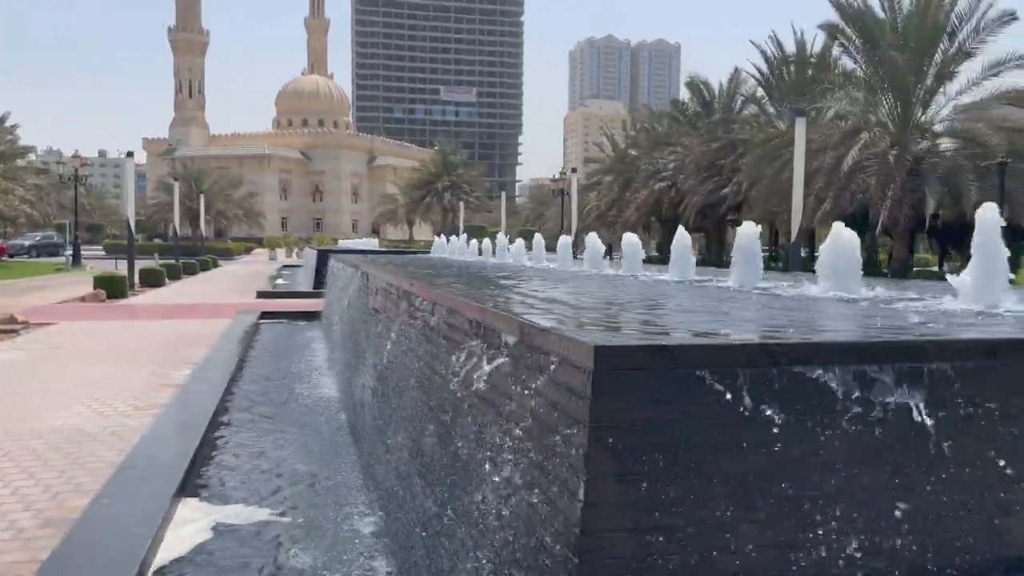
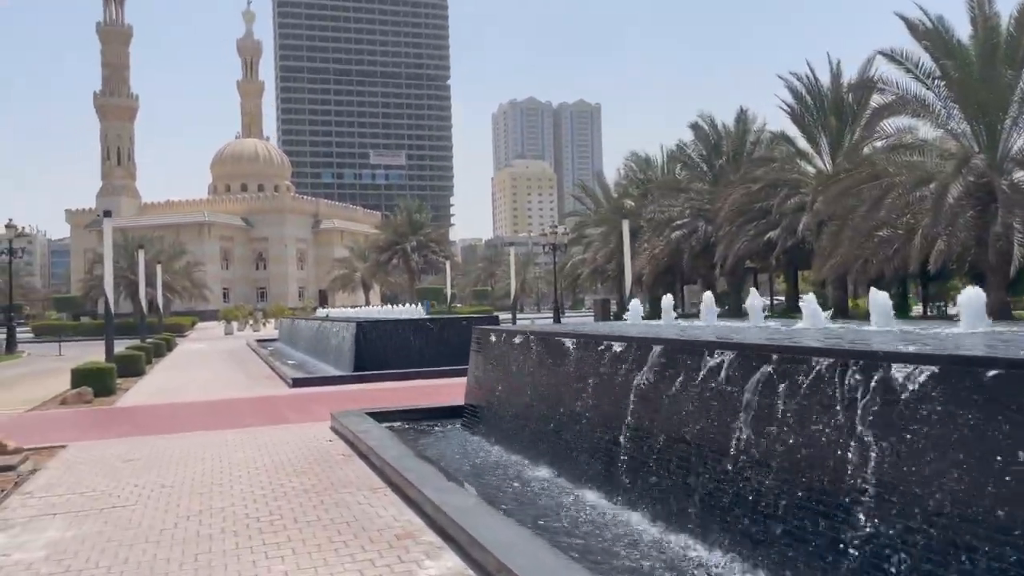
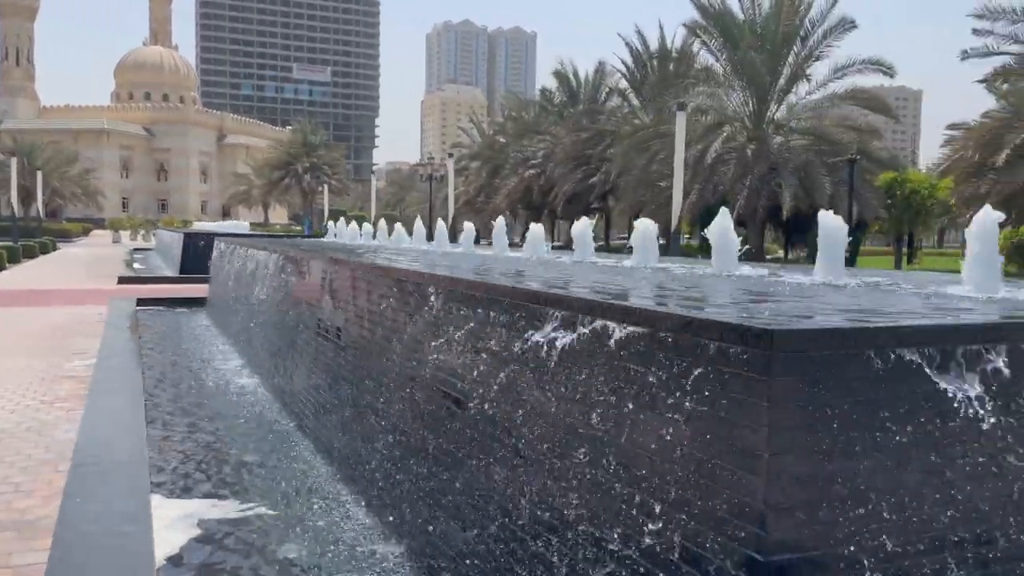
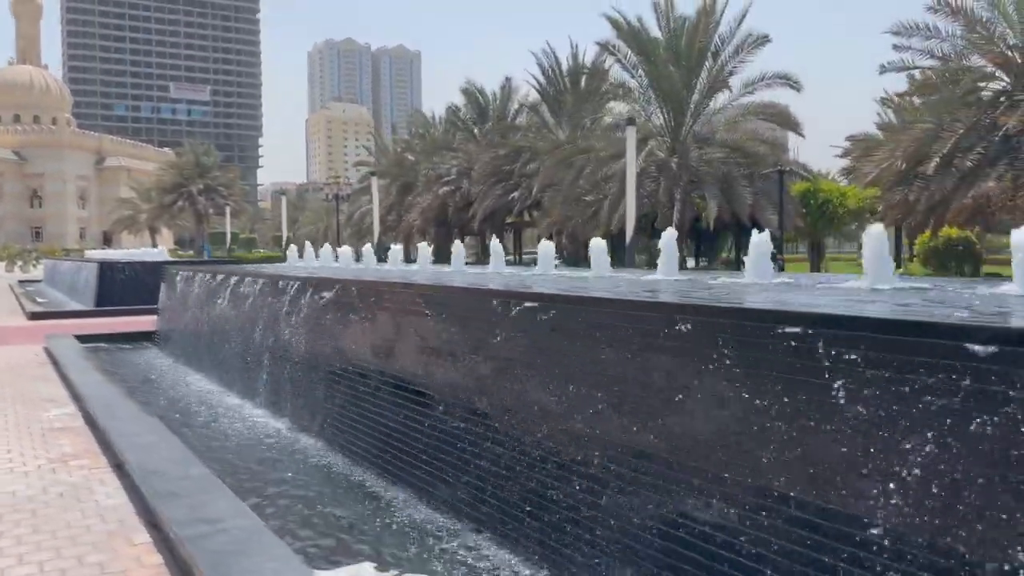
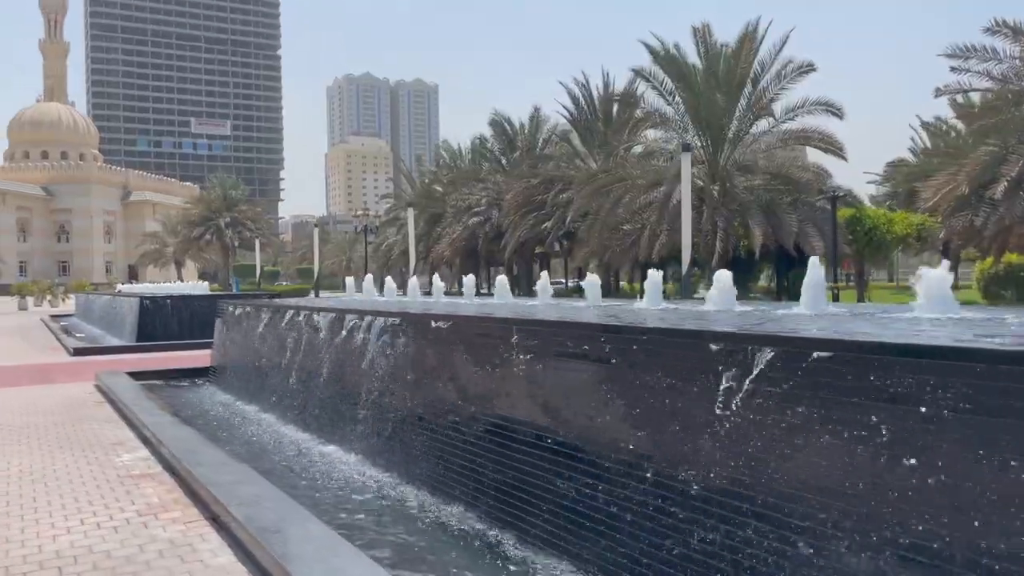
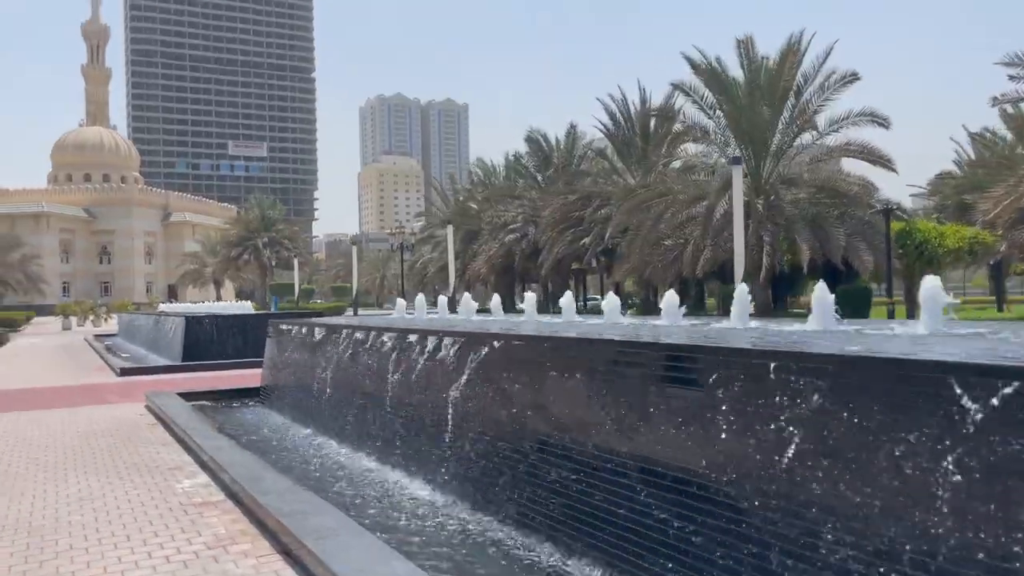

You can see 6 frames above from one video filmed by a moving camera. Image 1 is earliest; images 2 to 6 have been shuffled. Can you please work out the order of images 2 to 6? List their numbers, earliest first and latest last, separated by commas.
3, 4, 5, 6, 2
